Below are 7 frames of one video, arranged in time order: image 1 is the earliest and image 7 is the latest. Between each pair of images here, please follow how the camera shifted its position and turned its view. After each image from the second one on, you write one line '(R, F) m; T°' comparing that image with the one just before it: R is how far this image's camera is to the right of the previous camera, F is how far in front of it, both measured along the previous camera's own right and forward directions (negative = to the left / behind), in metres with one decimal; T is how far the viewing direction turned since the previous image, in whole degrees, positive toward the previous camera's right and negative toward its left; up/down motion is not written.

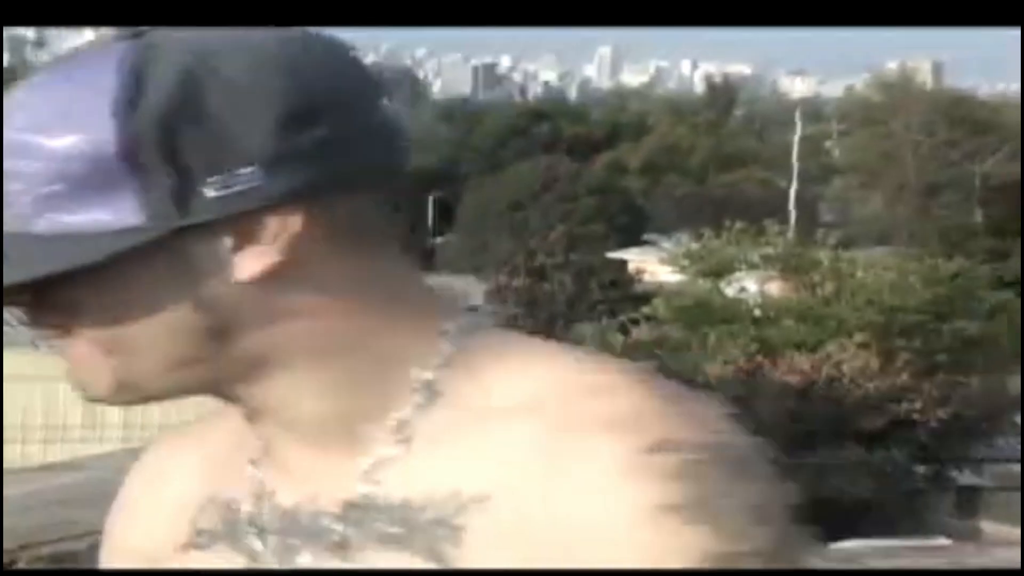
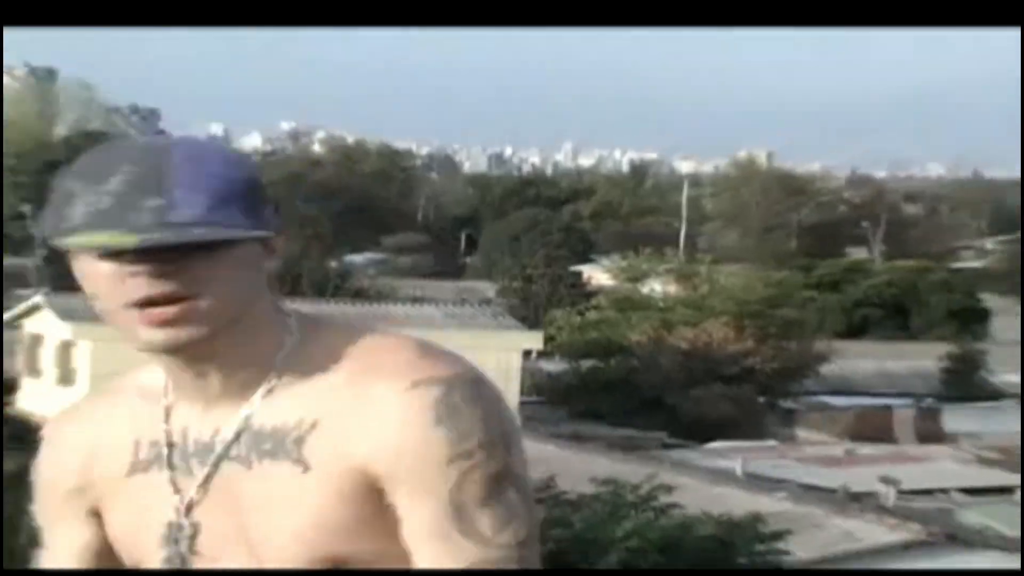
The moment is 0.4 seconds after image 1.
(+0.2, -0.8) m; -5°
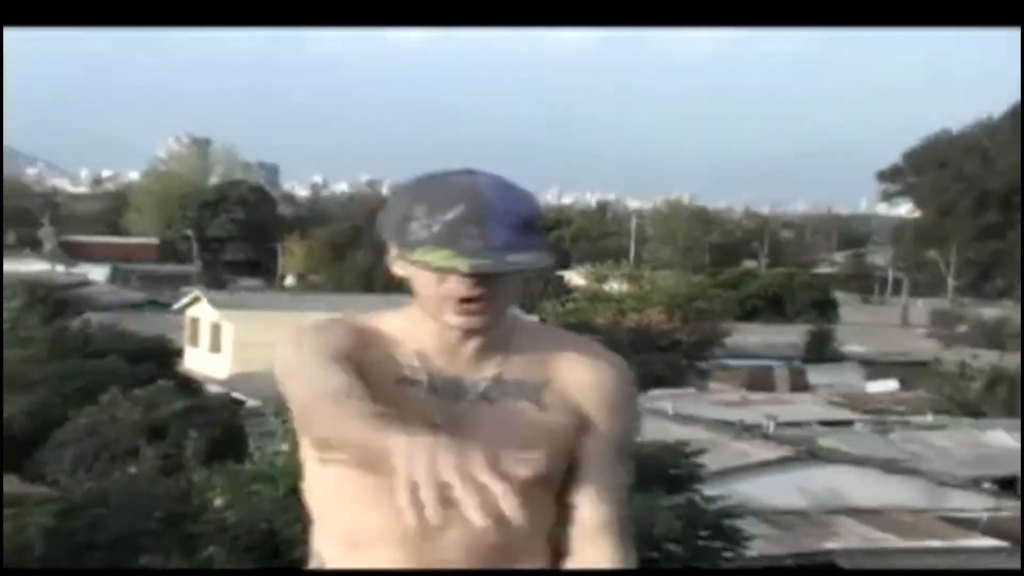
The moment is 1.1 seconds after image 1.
(-0.1, -1.0) m; +1°
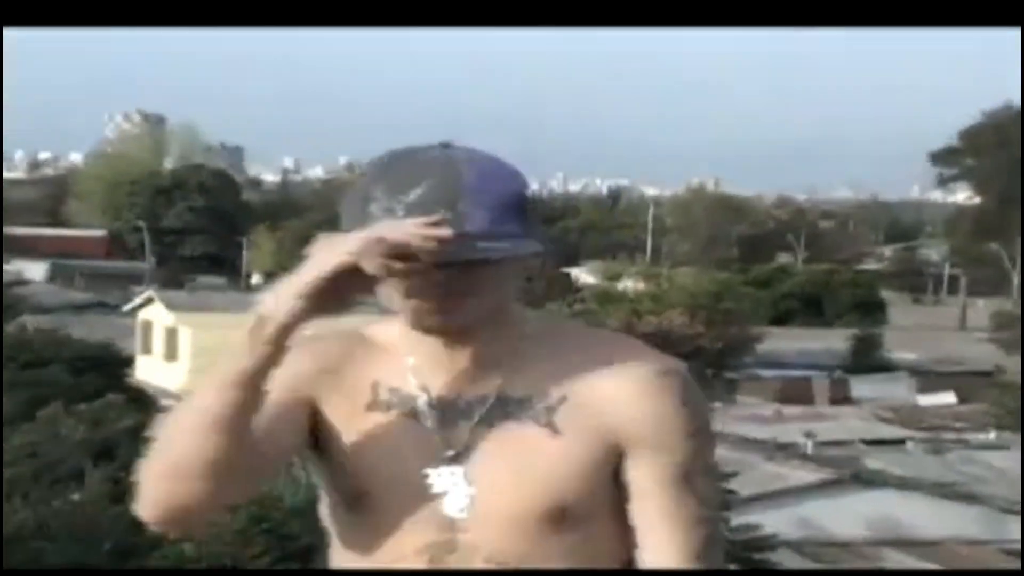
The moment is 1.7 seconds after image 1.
(0.0, +0.4) m; 0°
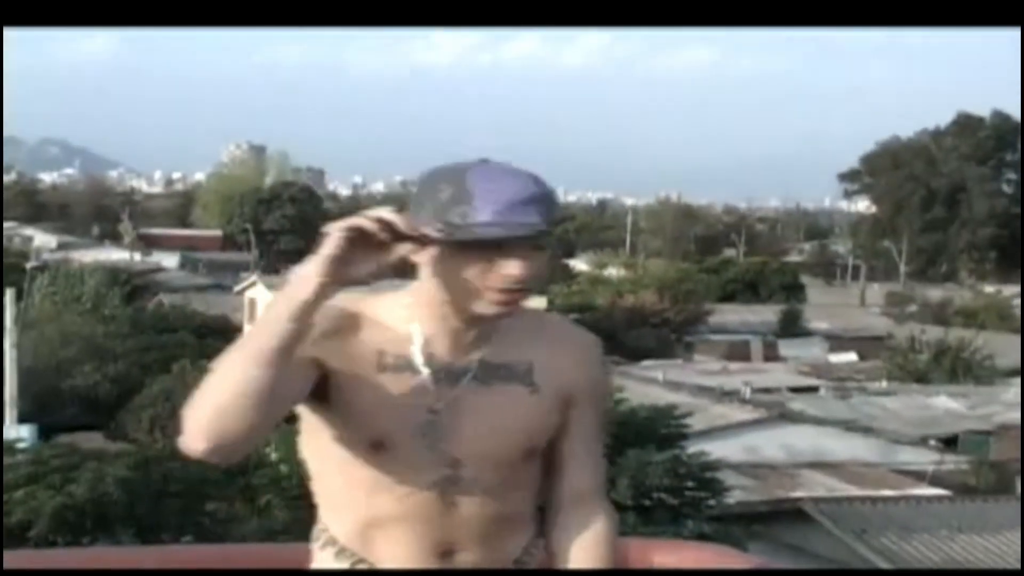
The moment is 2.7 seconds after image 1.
(-0.1, -0.9) m; +1°
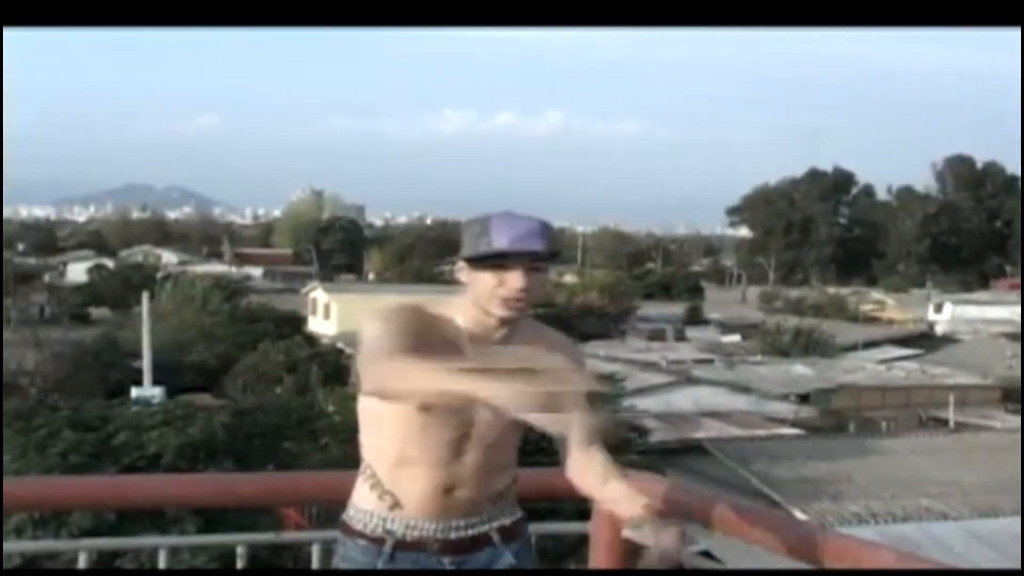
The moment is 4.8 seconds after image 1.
(-0.1, -1.5) m; +2°
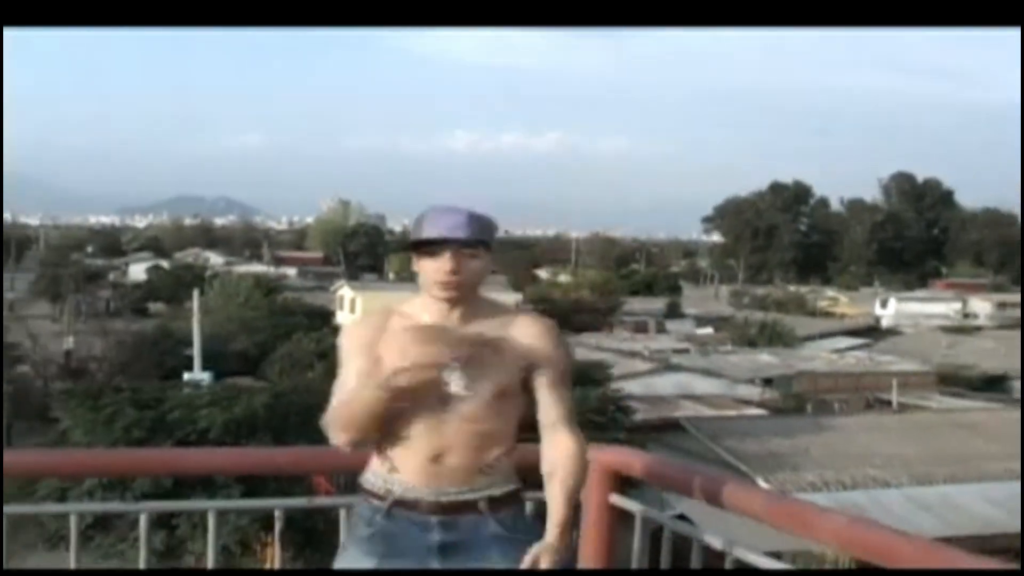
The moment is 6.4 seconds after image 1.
(0.0, -0.8) m; 0°
